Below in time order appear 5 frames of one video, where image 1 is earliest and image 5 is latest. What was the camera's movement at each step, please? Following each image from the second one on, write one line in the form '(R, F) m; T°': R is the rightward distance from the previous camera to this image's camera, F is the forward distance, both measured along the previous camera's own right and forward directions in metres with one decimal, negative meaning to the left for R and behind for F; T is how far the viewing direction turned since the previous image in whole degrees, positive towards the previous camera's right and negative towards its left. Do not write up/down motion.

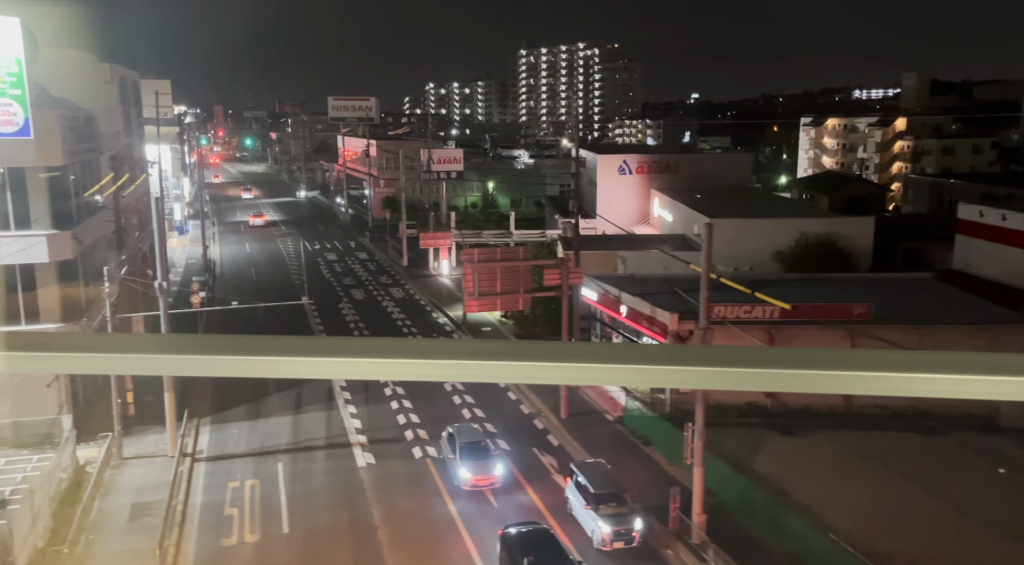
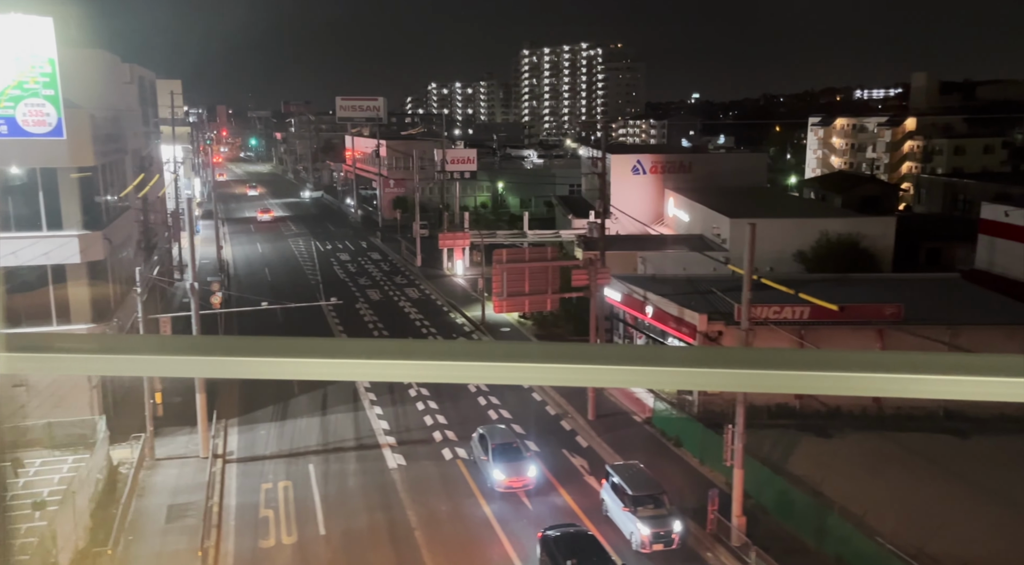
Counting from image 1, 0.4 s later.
(-0.2, 0.0) m; 0°
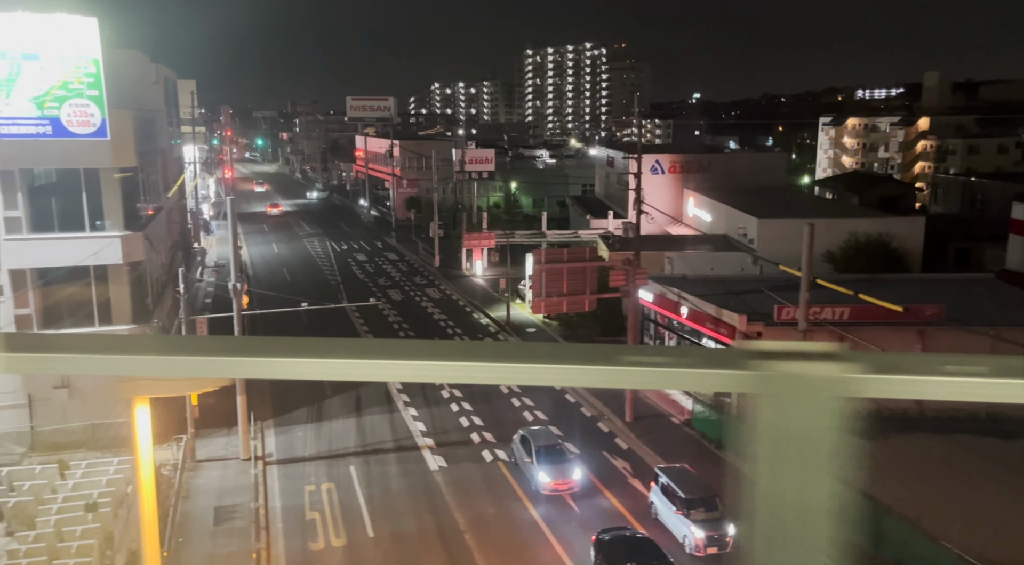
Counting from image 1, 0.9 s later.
(-0.2, 0.0) m; 0°
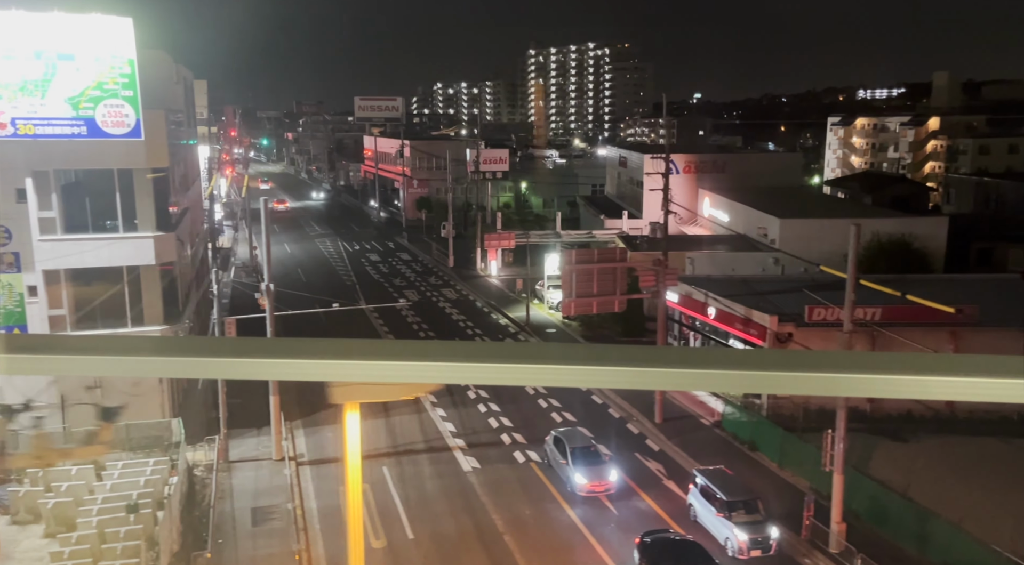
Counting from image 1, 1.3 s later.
(-0.2, 0.0) m; 0°
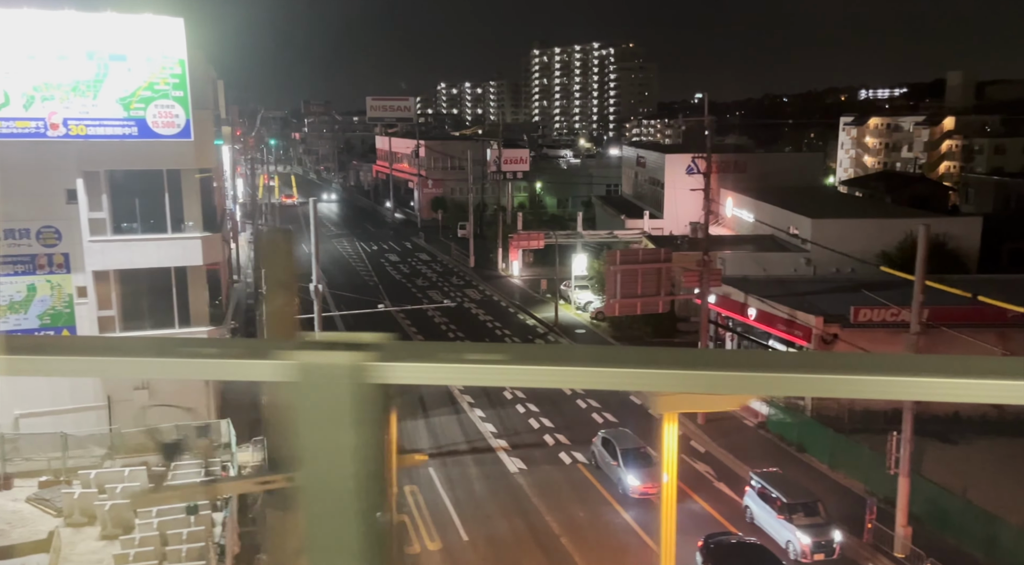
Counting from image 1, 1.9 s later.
(-0.3, 0.0) m; 0°
